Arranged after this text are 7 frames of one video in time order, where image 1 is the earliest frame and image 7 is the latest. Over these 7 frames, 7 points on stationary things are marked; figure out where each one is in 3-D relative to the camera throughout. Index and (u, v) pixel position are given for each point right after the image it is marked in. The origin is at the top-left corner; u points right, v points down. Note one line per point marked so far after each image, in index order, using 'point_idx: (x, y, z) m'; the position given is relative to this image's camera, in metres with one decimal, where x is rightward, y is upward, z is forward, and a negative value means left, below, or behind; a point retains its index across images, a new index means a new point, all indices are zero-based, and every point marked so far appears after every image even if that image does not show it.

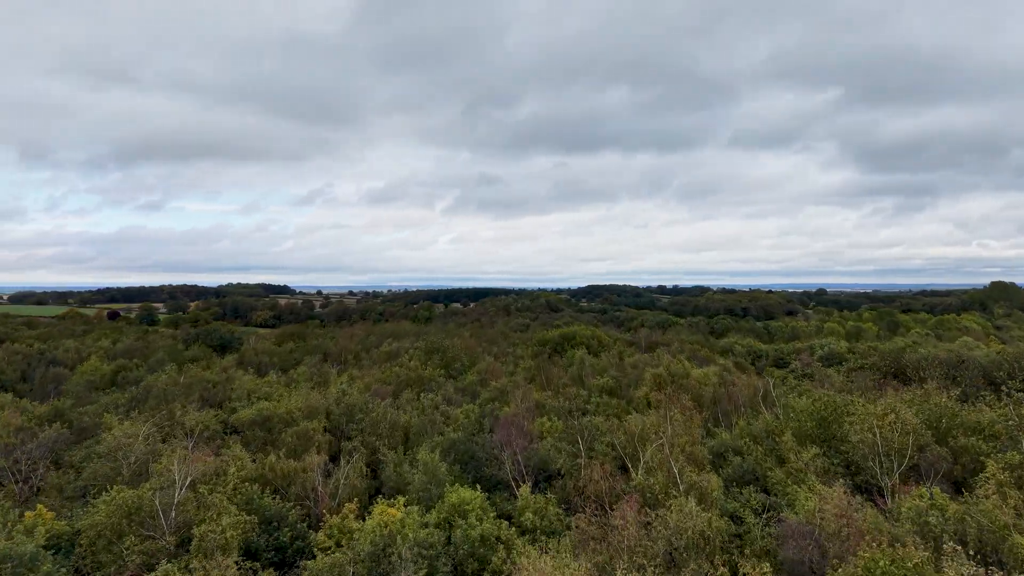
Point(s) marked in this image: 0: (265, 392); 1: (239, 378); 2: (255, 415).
0: (-5.2, -2.2, +15.5) m
1: (-7.4, -2.5, +20.1) m
2: (-4.3, -2.2, +12.4) m
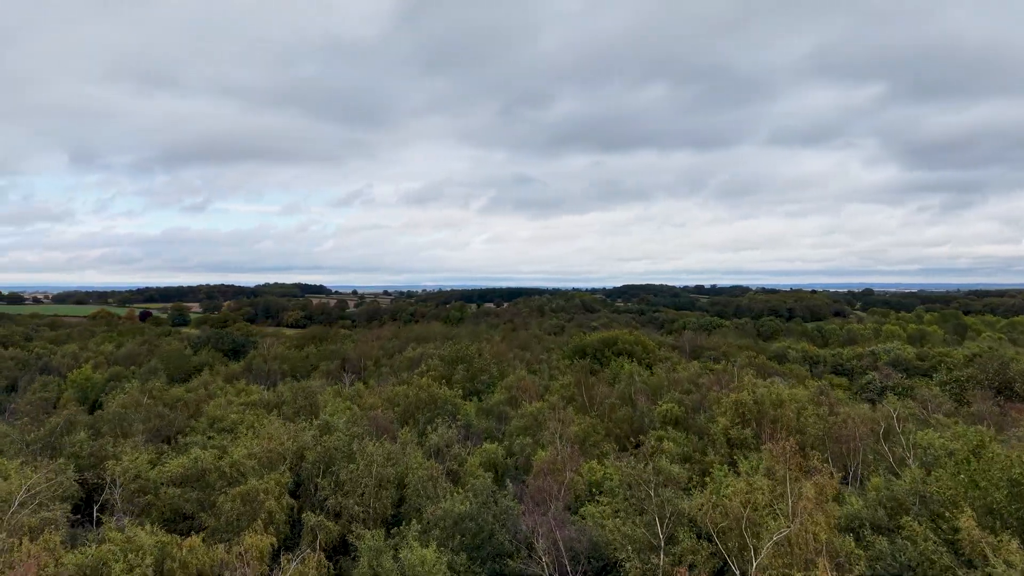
0: (-4.6, -2.2, +12.2) m
1: (-6.6, -2.5, +16.9) m
2: (-3.9, -2.2, +9.1) m
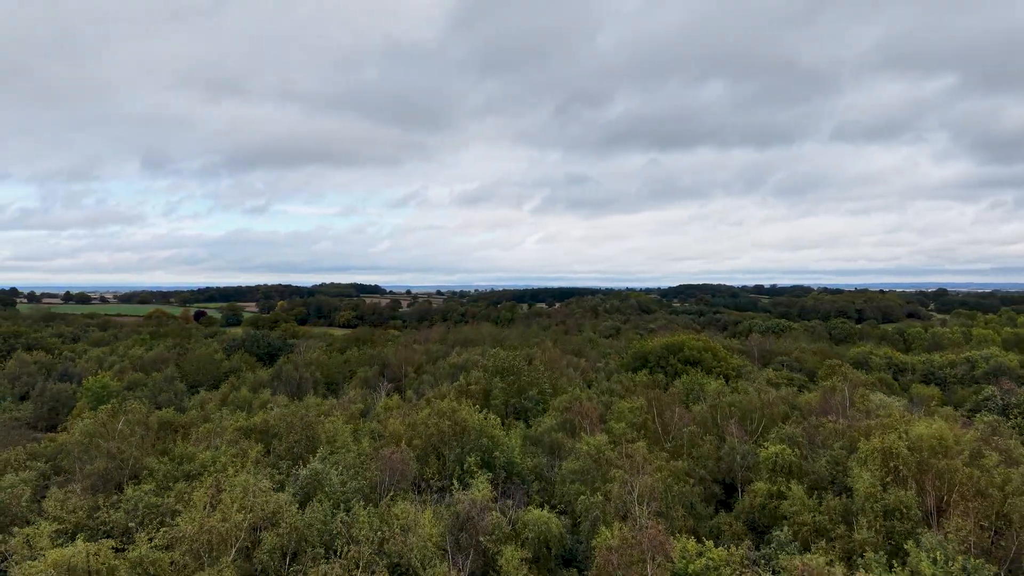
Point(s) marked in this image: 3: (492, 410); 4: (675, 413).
0: (-3.9, -2.2, +9.4) m
1: (-5.6, -2.5, +14.2) m
2: (-3.4, -2.2, +6.2) m
3: (-0.5, -2.8, +17.0) m
4: (+3.3, -2.5, +14.7) m
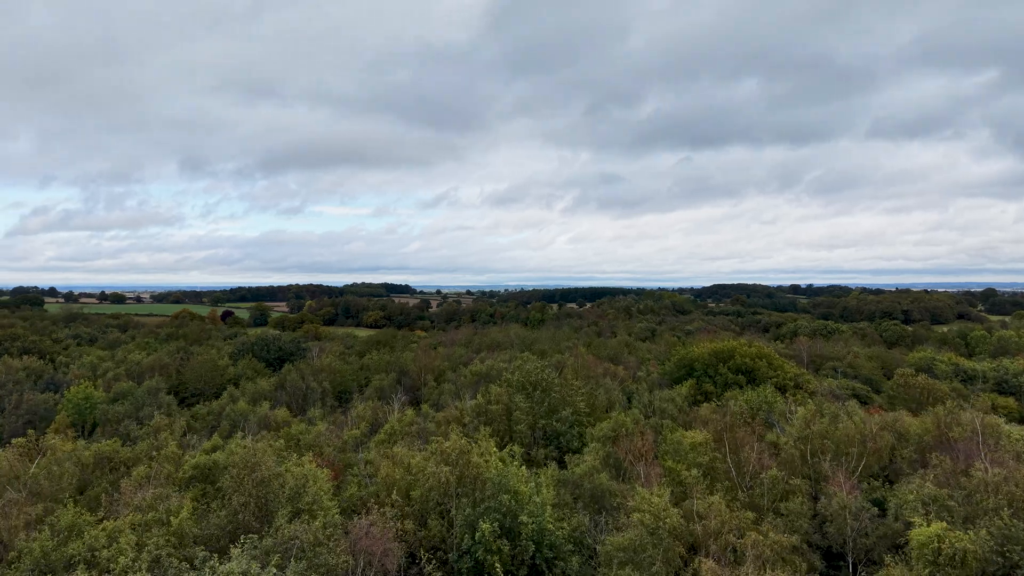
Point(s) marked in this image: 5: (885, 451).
0: (-3.6, -2.2, +6.5) m
1: (-5.1, -2.5, +11.4) m
2: (-3.3, -2.2, +3.3) m
3: (+0.1, -2.8, +14.0) m
4: (+3.7, -2.5, +11.5) m
5: (+5.9, -2.4, +11.7) m
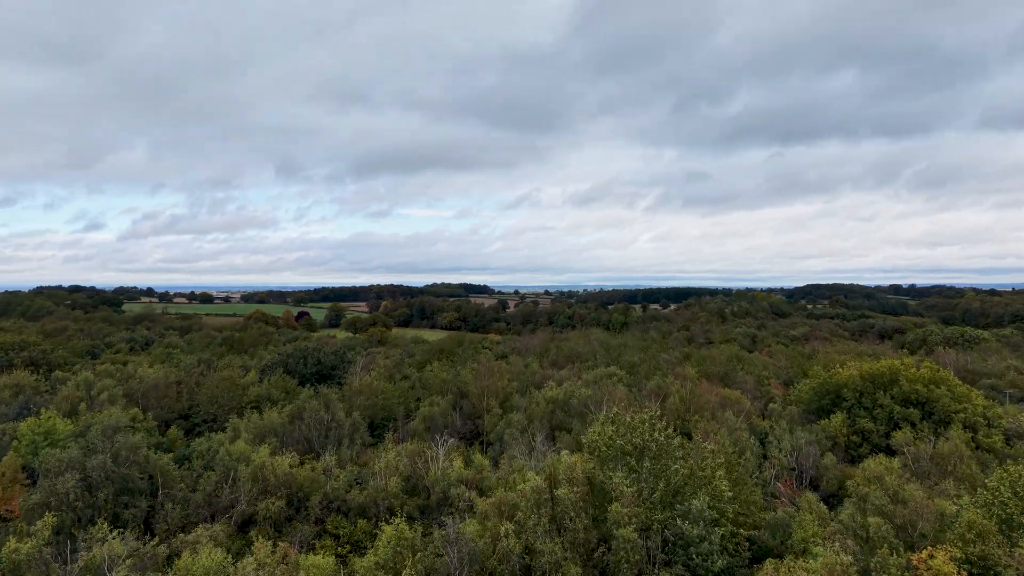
0: (-3.4, -2.3, +0.7) m
1: (-4.3, -2.6, +5.7) m
2: (-3.3, -2.3, -2.6) m
3: (+1.1, -2.9, +7.7) m
4: (+4.5, -2.6, +4.9) m
5: (+6.7, -2.5, +4.8) m
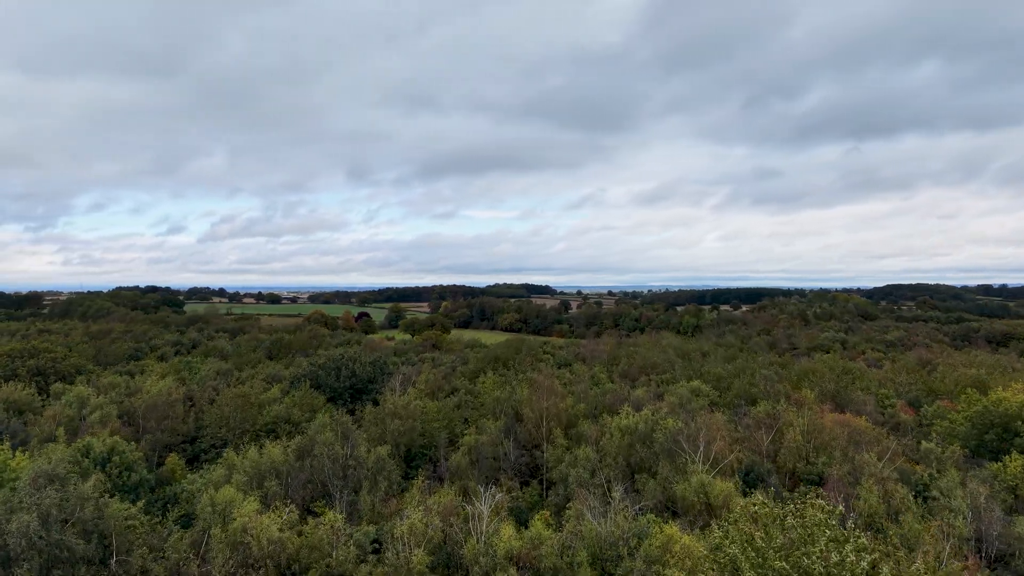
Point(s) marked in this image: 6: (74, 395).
0: (-3.6, -2.3, -3.3) m
1: (-4.1, -2.6, +1.8) m
2: (-3.8, -2.3, -6.5) m
3: (+1.5, -2.9, +3.4) m
4: (+4.6, -2.6, +0.3) m
5: (+6.8, -2.5, 0.0) m
6: (-11.9, -2.9, +20.0) m
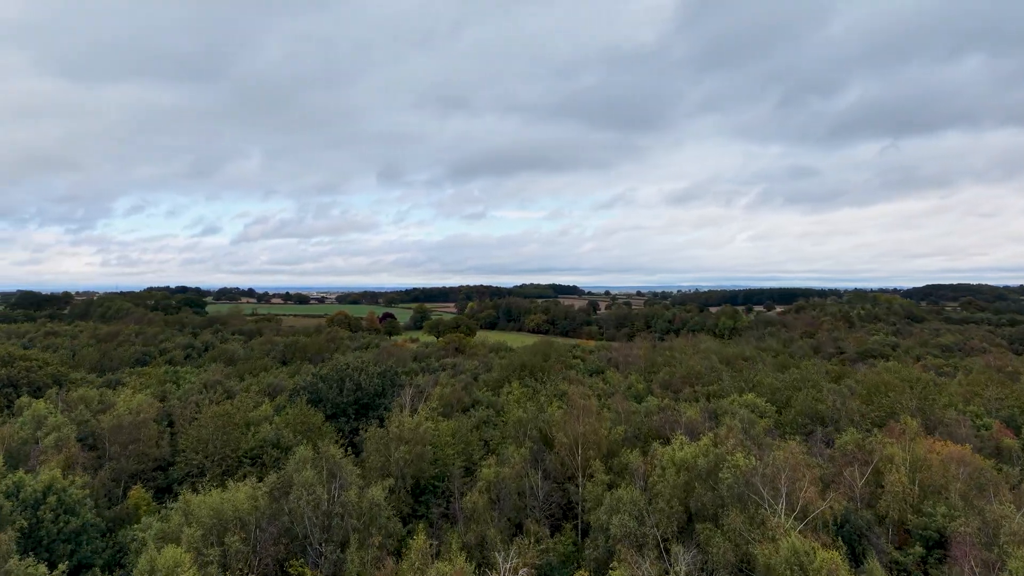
0: (-3.8, -2.3, -6.2) m
1: (-4.1, -2.6, -1.1) m
2: (-4.1, -2.3, -9.4) m
3: (+1.5, -2.9, +0.2) m
4: (+4.5, -2.6, -3.0) m
5: (+6.7, -2.5, -3.3) m
6: (-11.2, -3.0, +17.4) m
